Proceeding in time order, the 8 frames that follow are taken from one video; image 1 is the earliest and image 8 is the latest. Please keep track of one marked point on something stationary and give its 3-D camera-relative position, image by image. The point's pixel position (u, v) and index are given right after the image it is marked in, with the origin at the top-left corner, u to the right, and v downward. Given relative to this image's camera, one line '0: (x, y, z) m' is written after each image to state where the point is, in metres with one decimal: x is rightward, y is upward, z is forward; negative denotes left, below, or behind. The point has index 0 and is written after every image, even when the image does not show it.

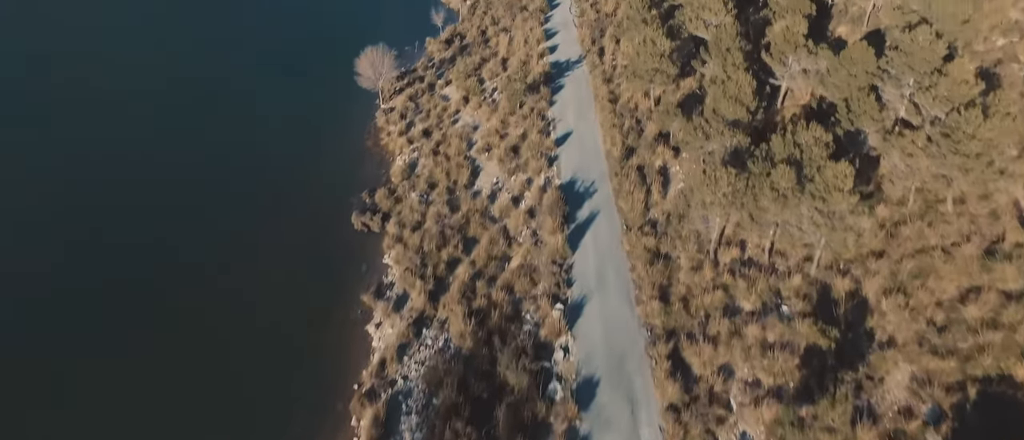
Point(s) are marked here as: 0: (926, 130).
0: (+9.8, +2.1, +17.7) m
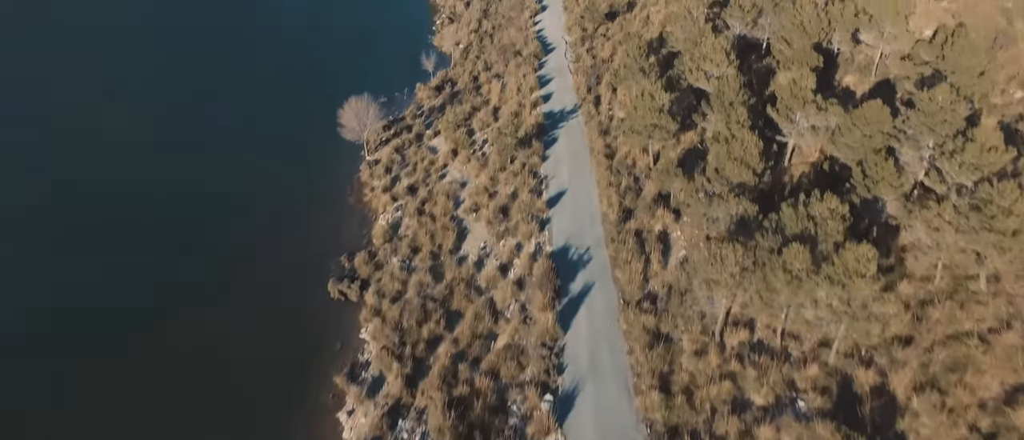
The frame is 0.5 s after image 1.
0: (+9.5, +0.4, +16.0) m
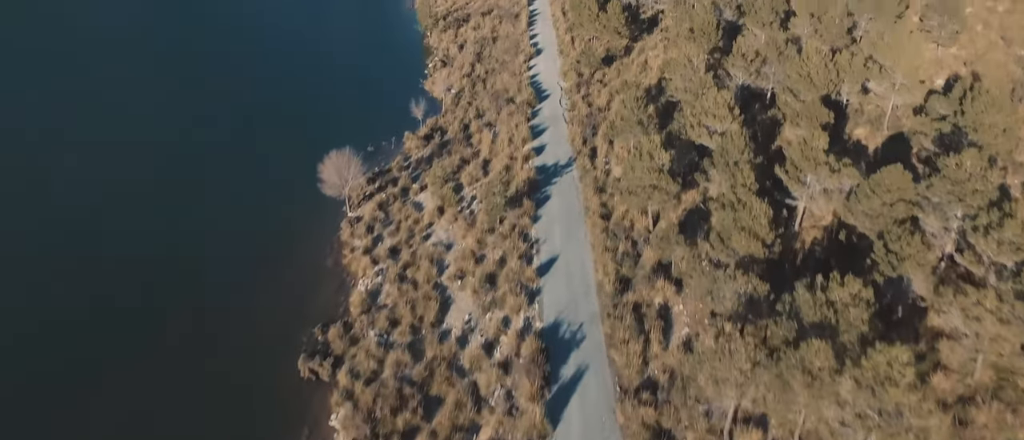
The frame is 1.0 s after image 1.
0: (+9.1, -1.2, +14.2) m
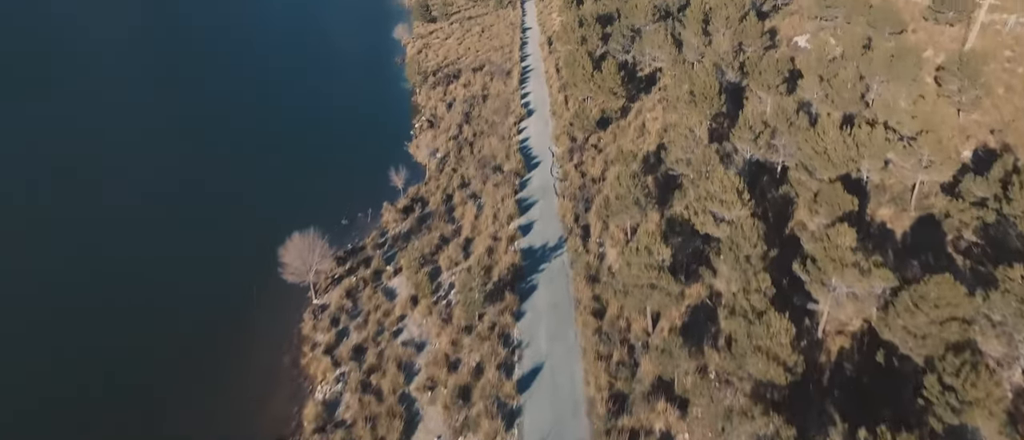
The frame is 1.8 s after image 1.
0: (+8.5, -3.4, +11.2) m
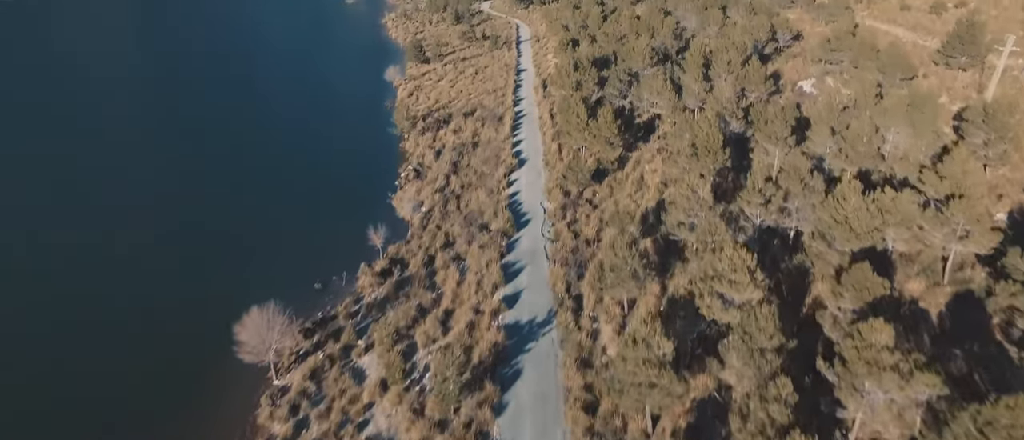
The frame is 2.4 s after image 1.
0: (+8.0, -4.9, +8.5) m
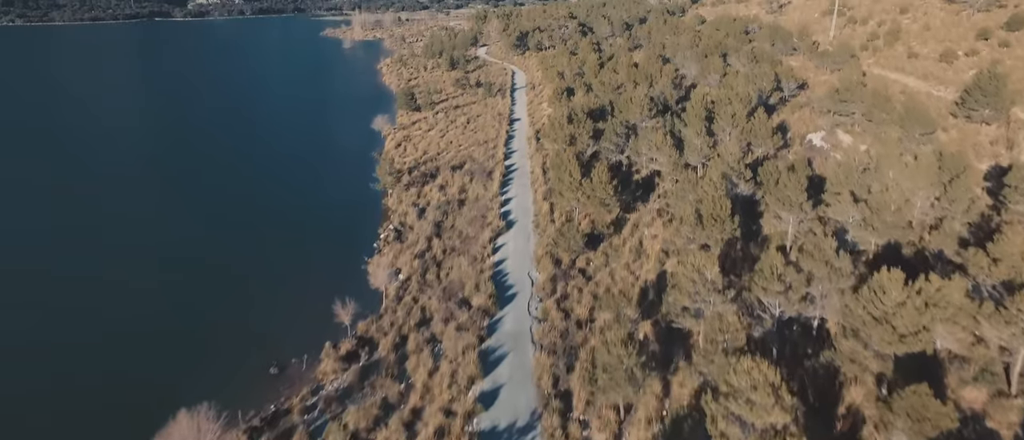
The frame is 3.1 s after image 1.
0: (+7.4, -6.3, +5.0) m
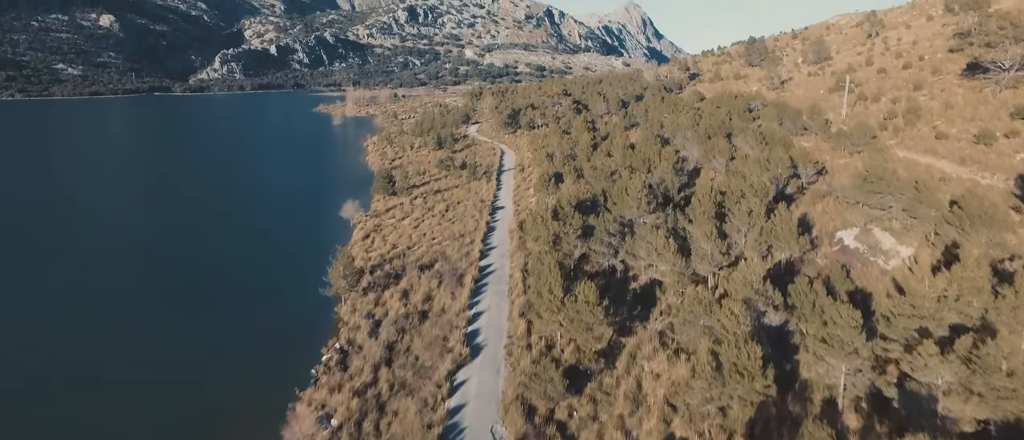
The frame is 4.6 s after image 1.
0: (+6.2, -8.0, -2.4) m
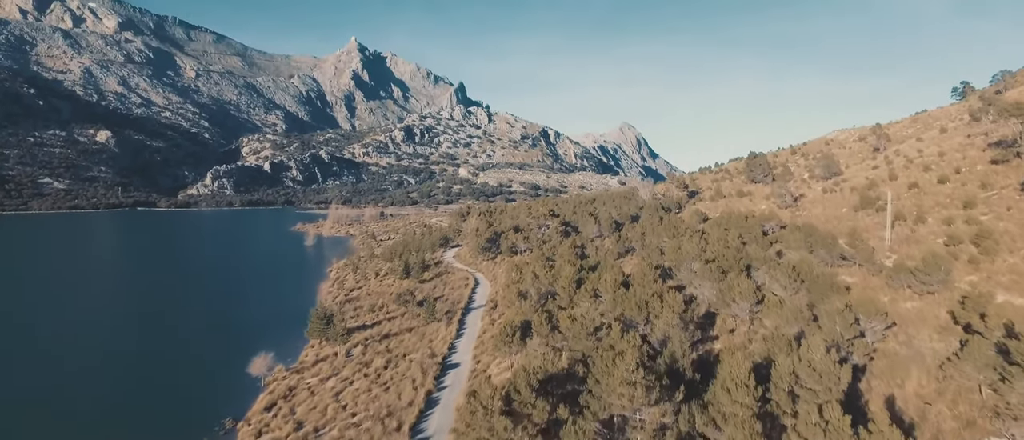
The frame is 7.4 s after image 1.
0: (+3.9, -7.9, -16.2) m
